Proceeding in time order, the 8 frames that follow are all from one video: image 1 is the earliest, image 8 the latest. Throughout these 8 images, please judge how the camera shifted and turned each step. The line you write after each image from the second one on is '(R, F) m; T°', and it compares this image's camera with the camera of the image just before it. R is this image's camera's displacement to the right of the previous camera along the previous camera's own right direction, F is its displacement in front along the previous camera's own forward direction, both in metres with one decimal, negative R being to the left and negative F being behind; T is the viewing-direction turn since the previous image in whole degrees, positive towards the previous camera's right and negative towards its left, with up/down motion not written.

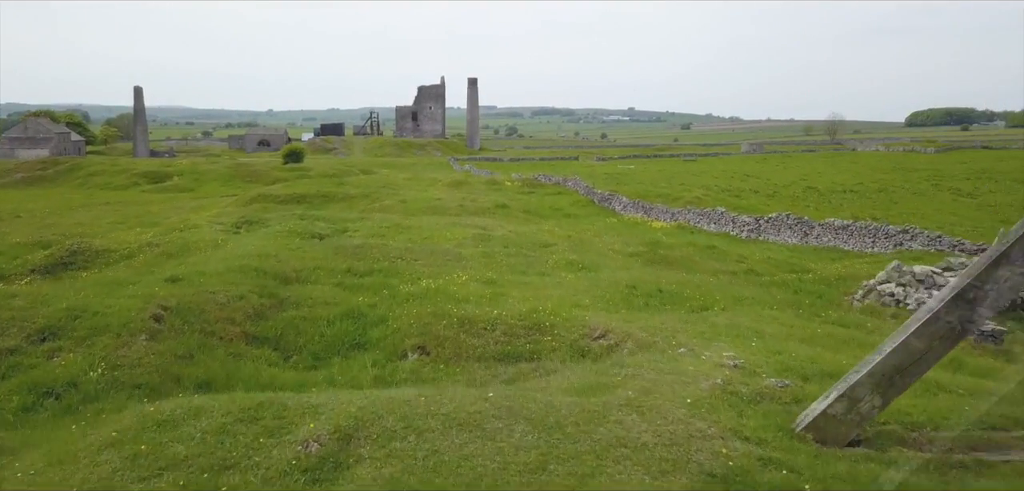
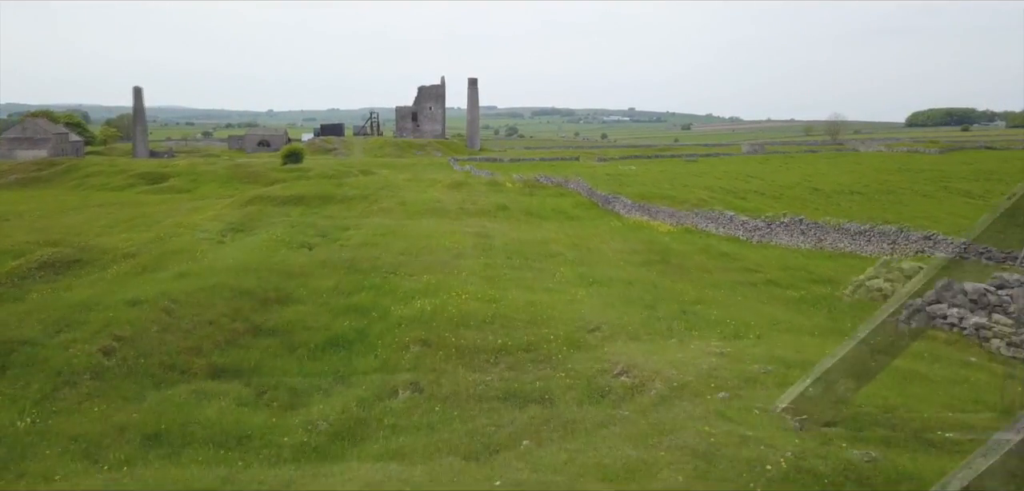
(0.0, +0.8) m; 0°
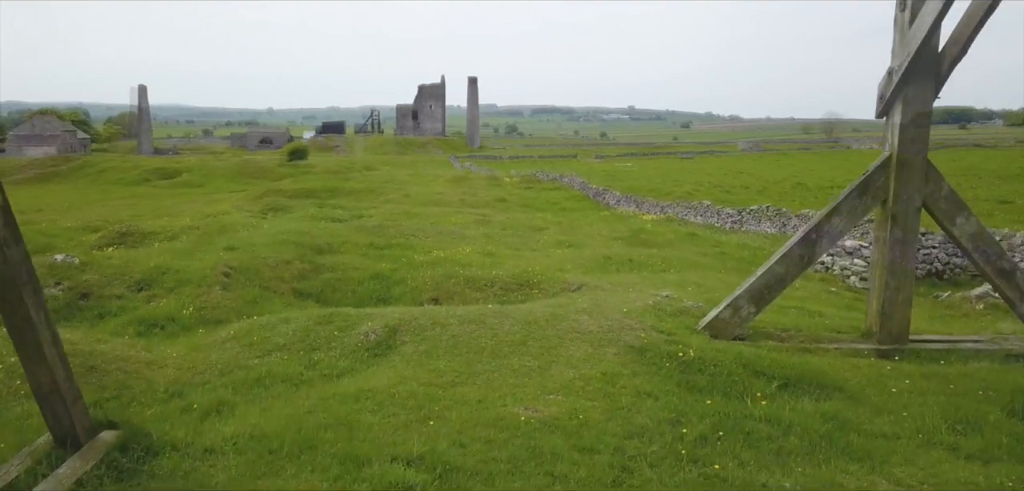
(+0.1, -2.3) m; 0°
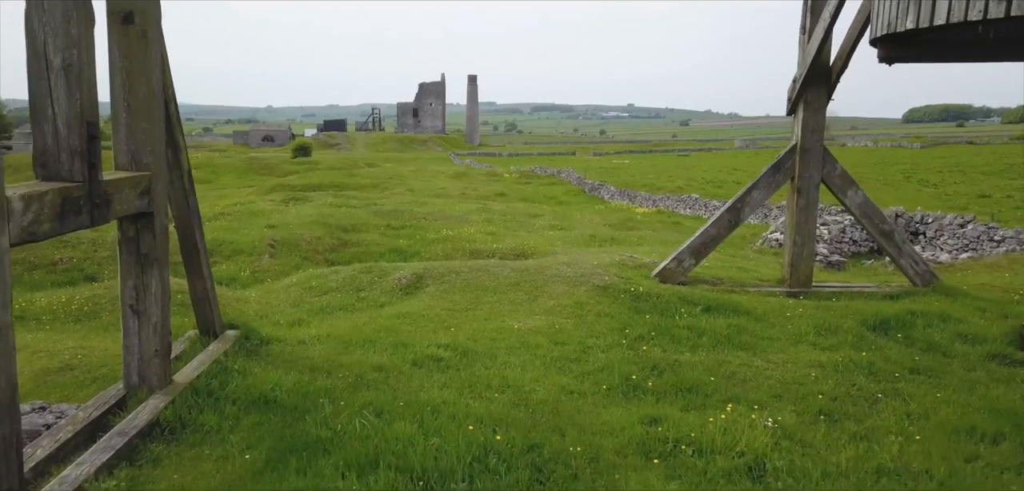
(0.0, -2.6) m; 0°
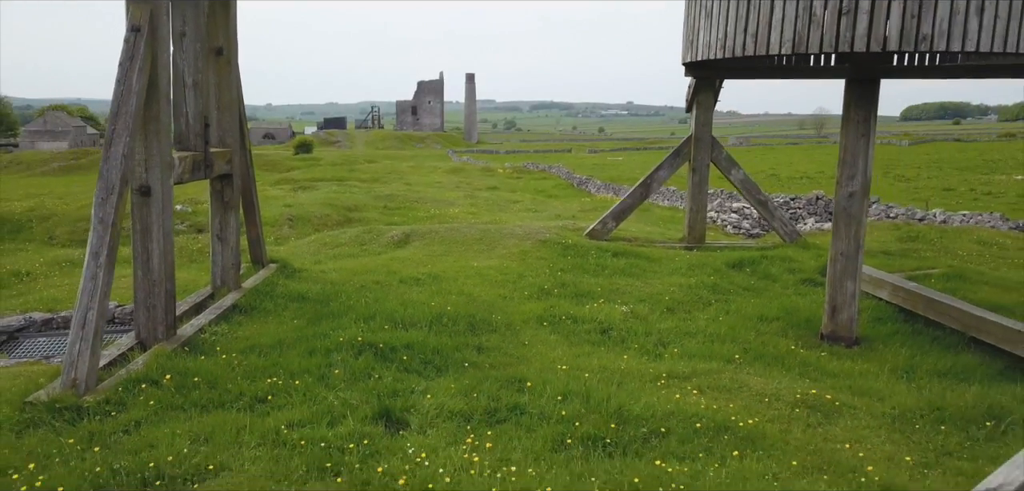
(+0.6, -3.5) m; 0°
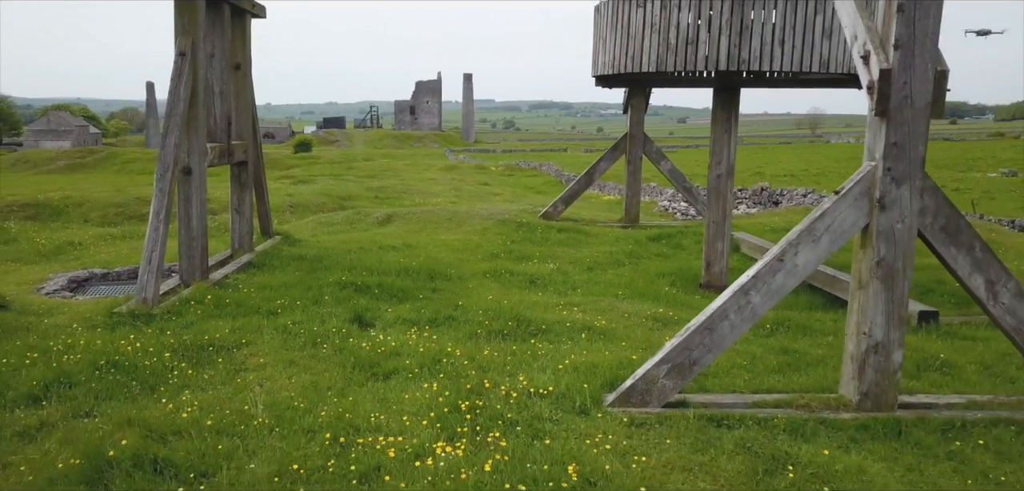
(+0.7, -2.8) m; 0°
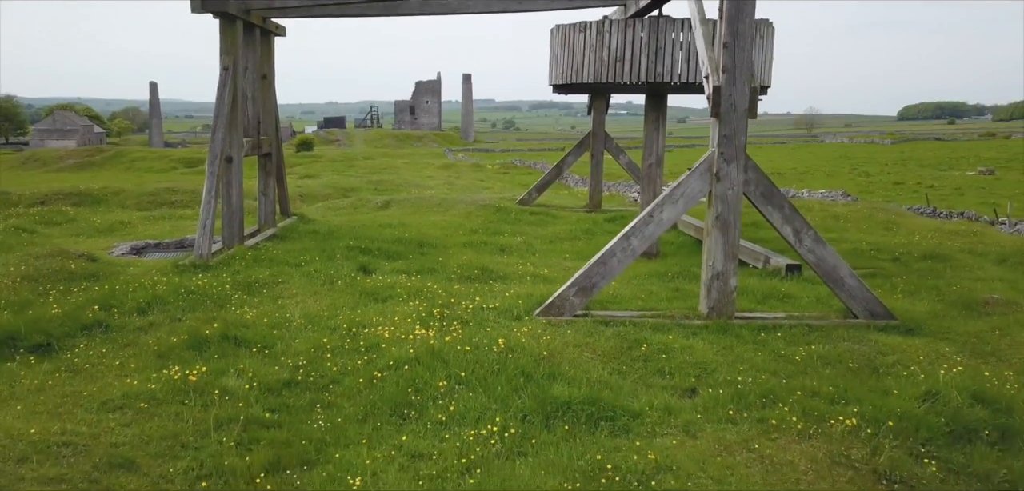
(+0.5, -2.9) m; 0°
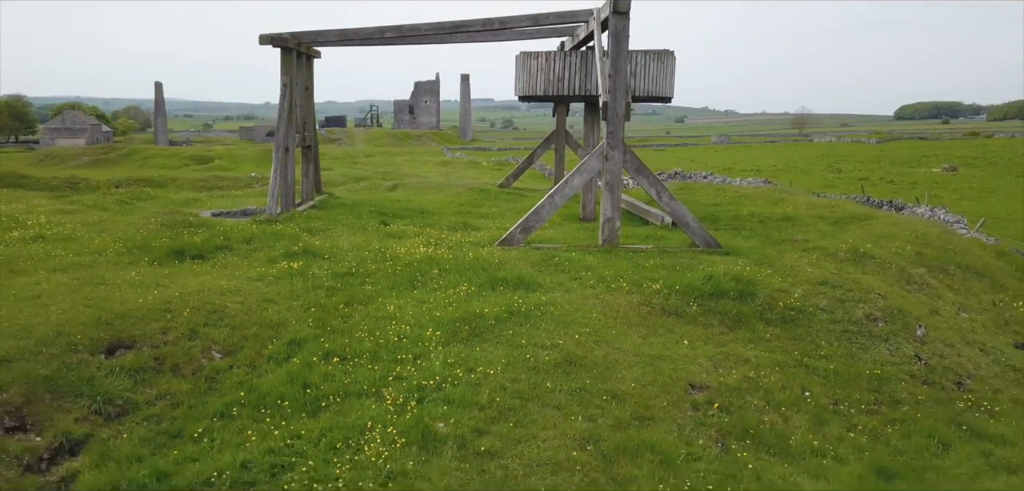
(+0.6, -5.5) m; 0°
